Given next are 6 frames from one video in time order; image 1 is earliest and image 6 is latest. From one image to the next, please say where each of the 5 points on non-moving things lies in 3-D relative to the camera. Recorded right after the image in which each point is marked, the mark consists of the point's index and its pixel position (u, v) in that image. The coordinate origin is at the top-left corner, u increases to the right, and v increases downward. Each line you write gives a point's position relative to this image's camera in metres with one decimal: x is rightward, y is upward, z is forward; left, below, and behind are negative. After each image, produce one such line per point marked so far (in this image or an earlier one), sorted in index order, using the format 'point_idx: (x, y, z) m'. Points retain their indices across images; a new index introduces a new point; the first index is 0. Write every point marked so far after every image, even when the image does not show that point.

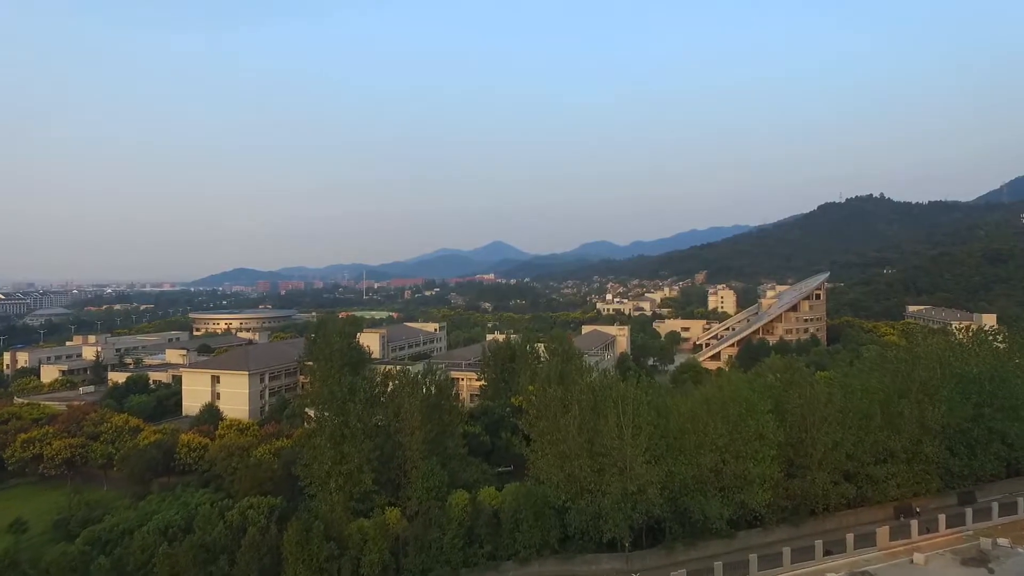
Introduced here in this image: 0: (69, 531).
0: (-10.9, -6.0, +14.1) m
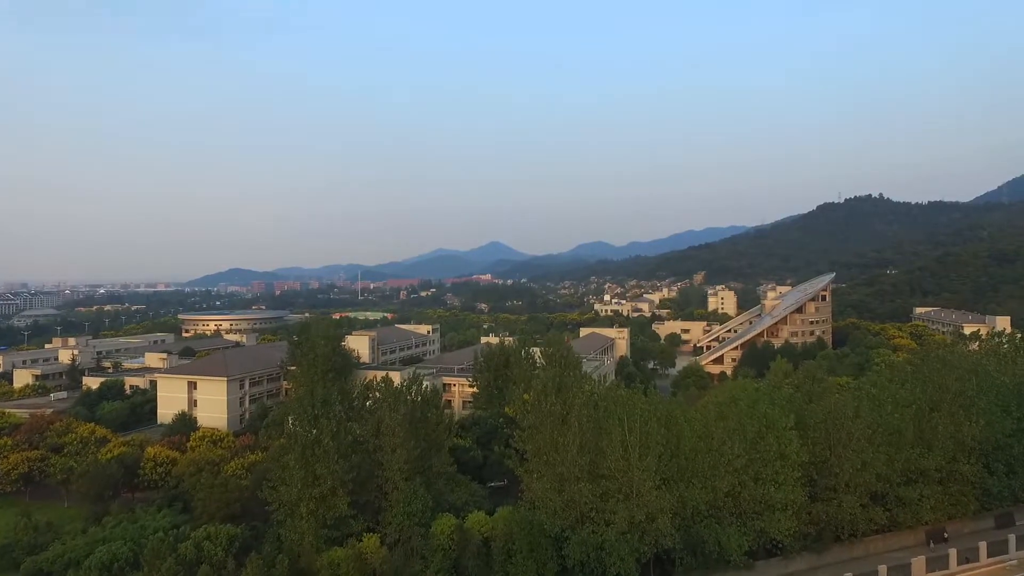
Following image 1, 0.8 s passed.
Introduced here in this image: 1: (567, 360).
0: (-11.1, -6.0, +12.7) m
1: (+1.8, -2.5, +19.5) m
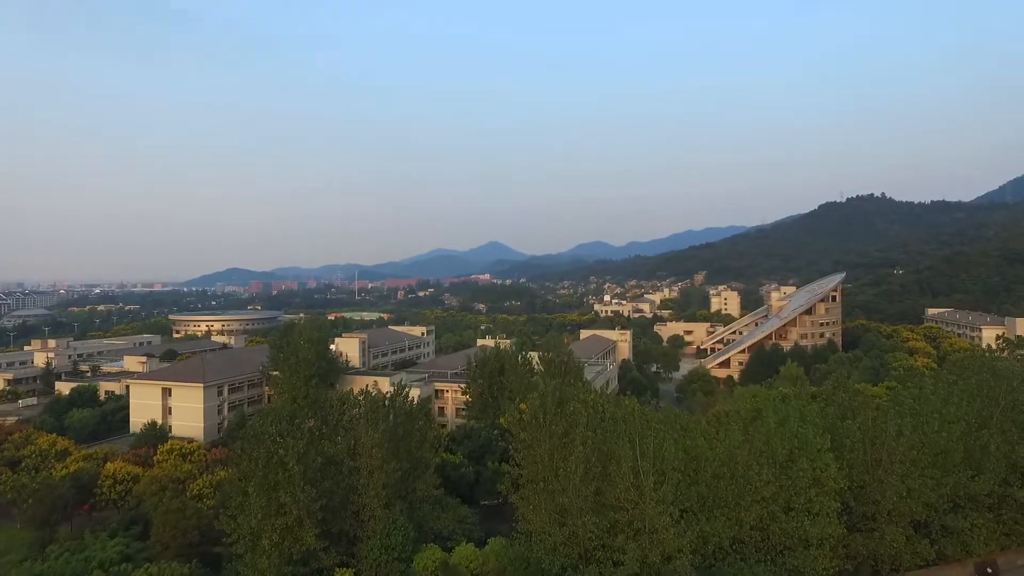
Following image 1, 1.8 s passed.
0: (-11.2, -6.0, +11.2) m
1: (+1.7, -2.5, +18.0) m
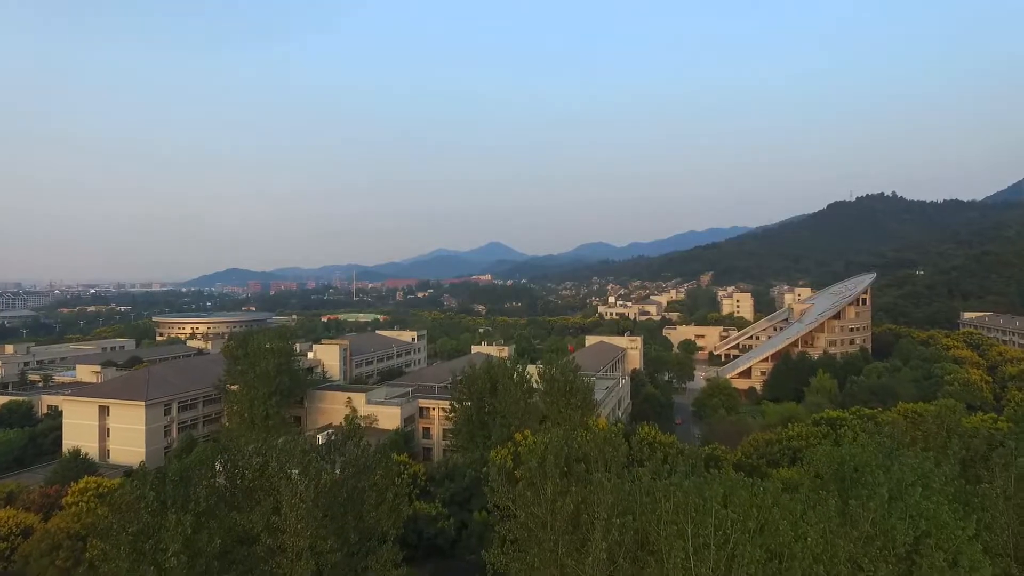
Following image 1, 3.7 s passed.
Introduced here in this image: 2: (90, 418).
0: (-11.4, -6.0, +7.9) m
1: (+1.6, -2.6, +14.8) m
2: (-14.0, -4.3, +18.9) m
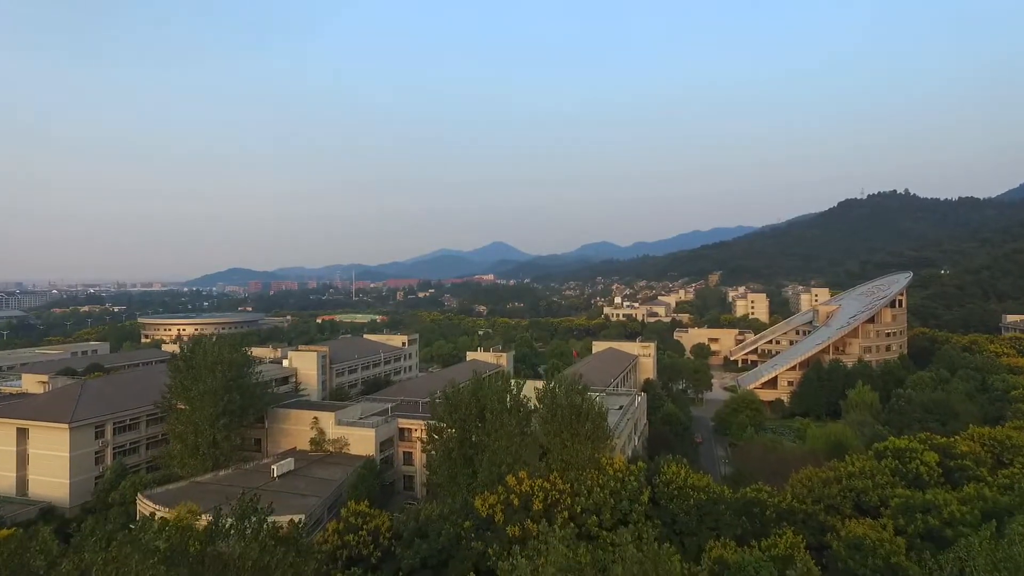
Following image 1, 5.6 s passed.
0: (-11.6, -6.1, +5.0) m
1: (+1.4, -2.6, +11.7) m
2: (-14.1, -4.3, +16.0) m
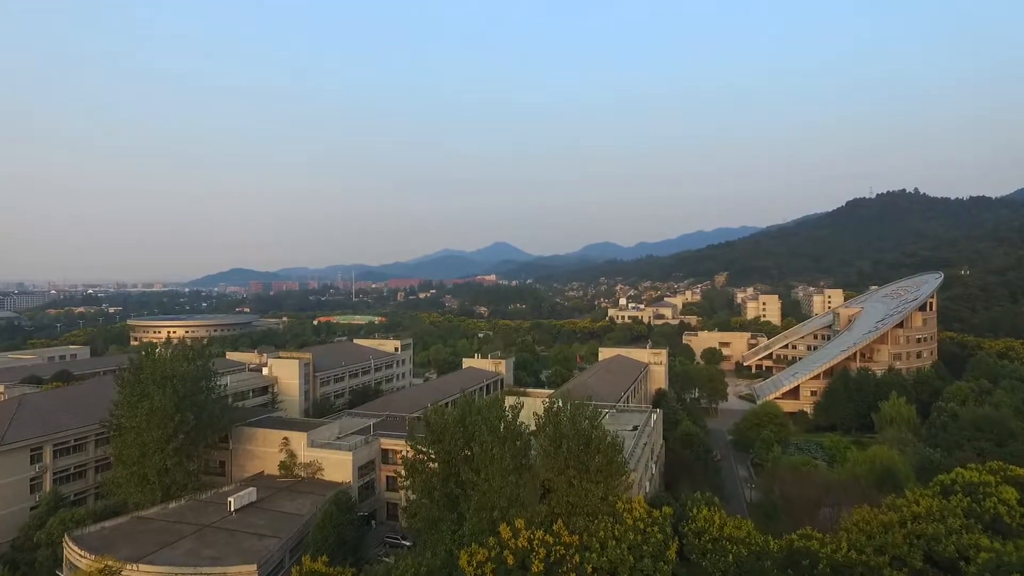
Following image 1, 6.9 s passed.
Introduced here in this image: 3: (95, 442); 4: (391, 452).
0: (-11.7, -6.1, +2.9) m
1: (+1.3, -2.6, +9.6) m
2: (-14.2, -4.4, +13.9) m
3: (-11.3, -4.2, +15.6) m
4: (-3.2, -4.4, +15.1) m
